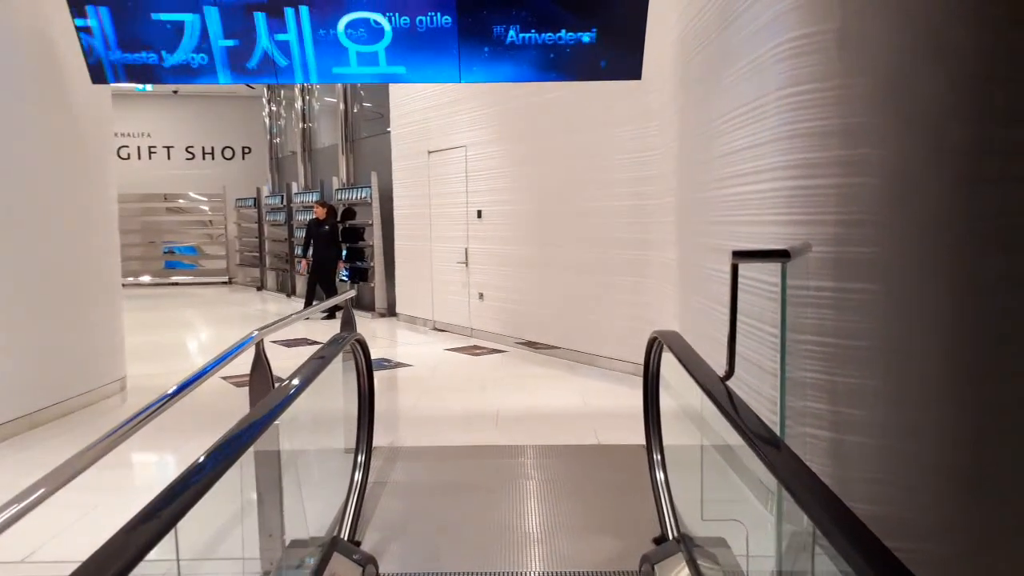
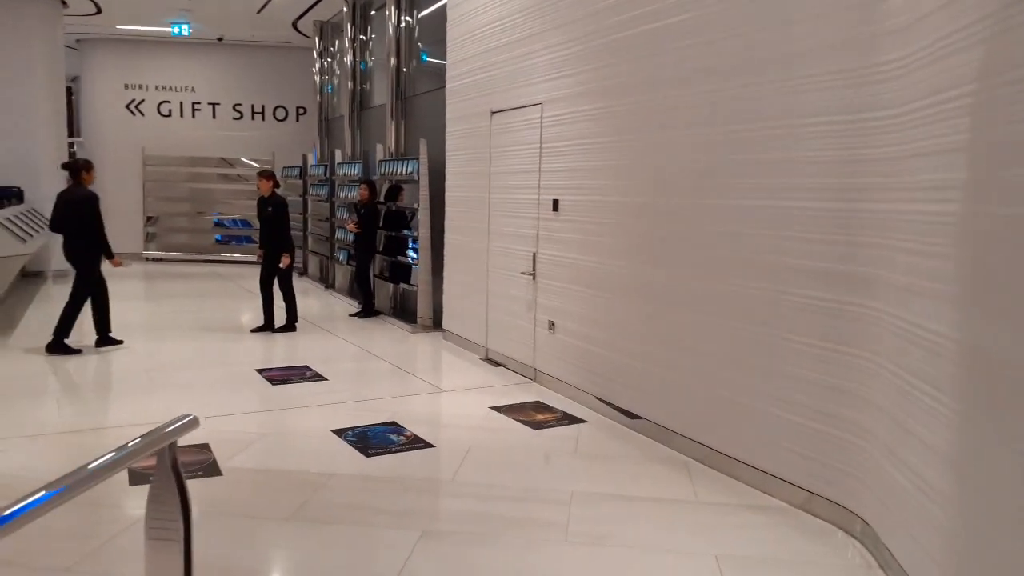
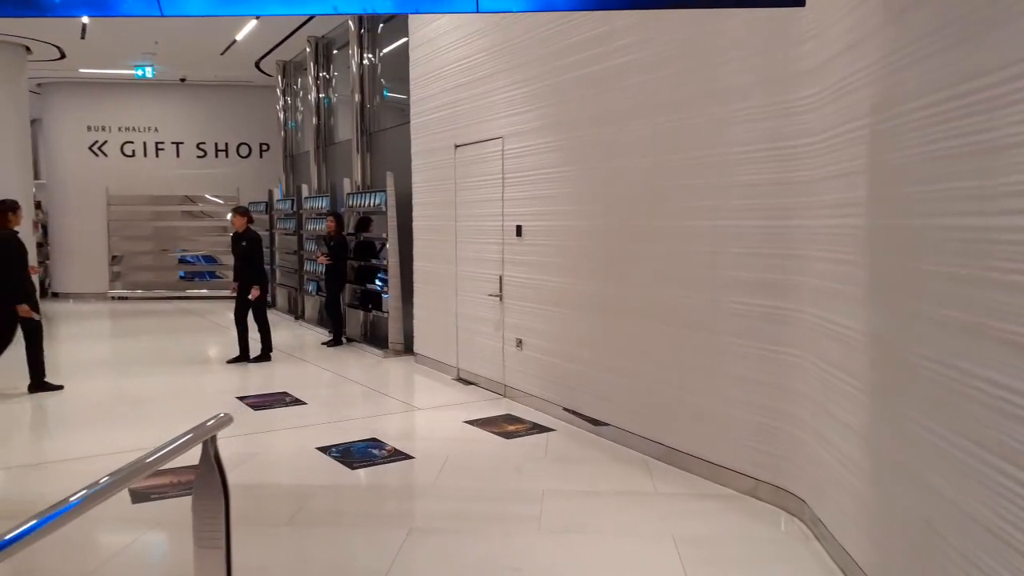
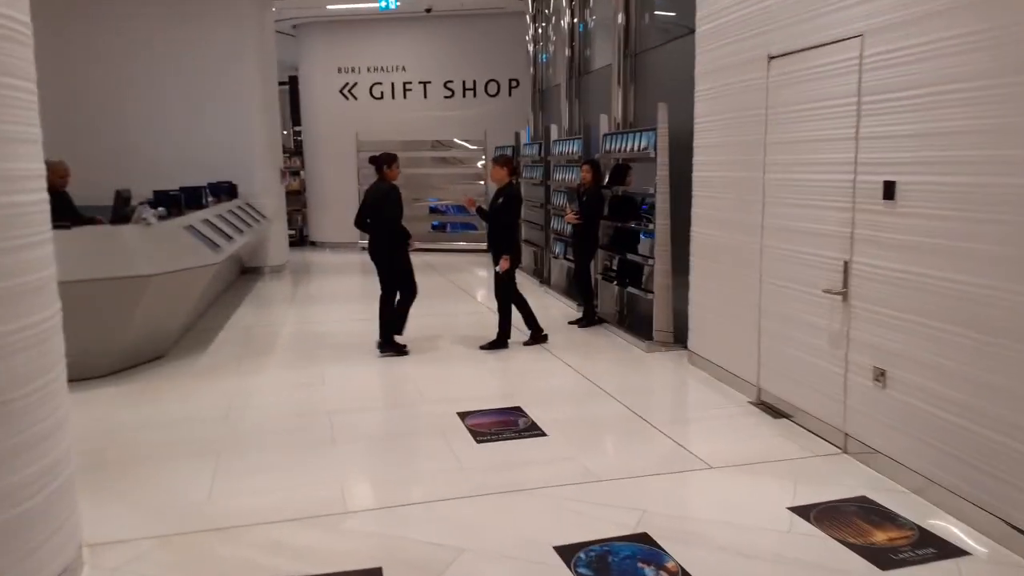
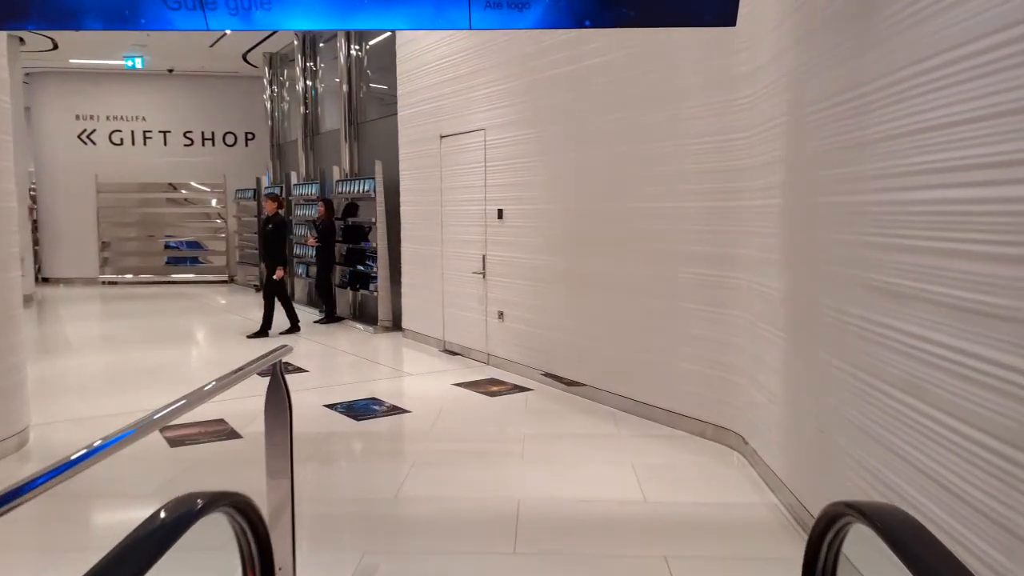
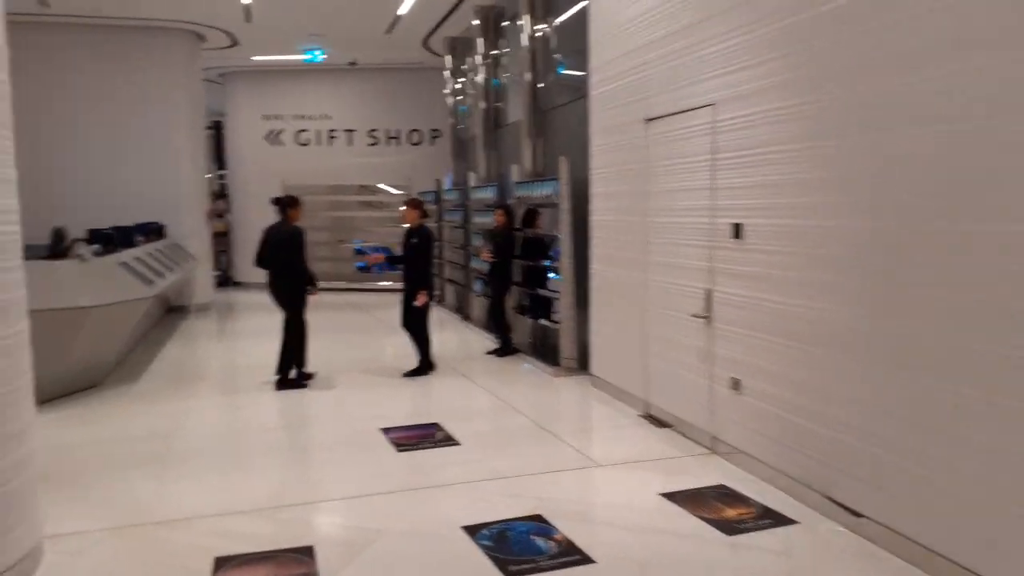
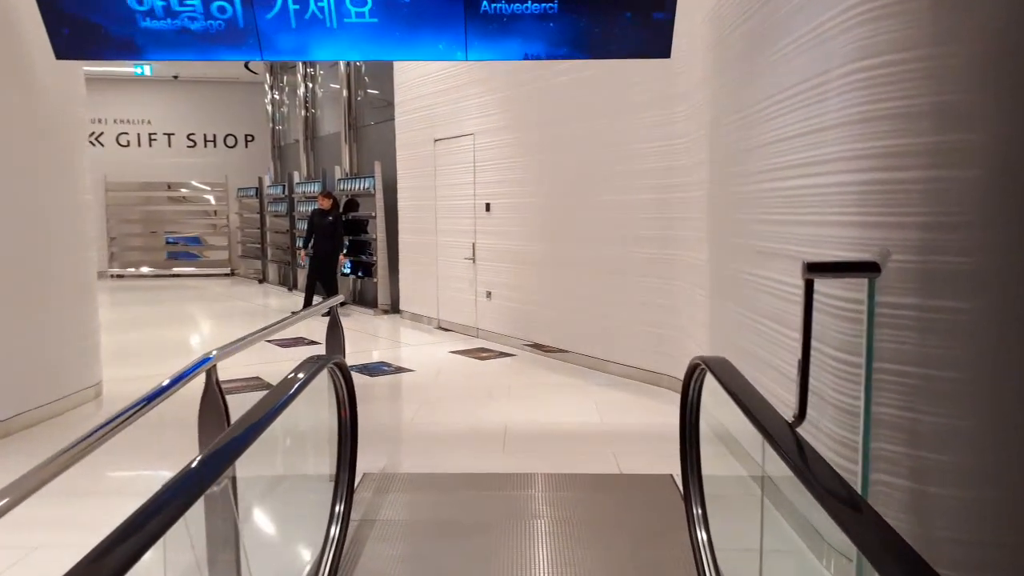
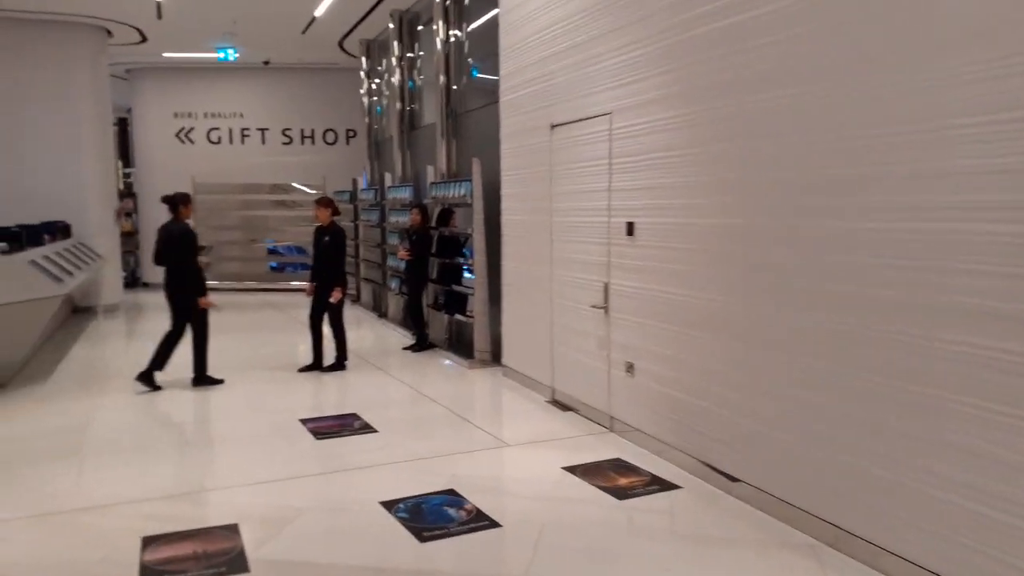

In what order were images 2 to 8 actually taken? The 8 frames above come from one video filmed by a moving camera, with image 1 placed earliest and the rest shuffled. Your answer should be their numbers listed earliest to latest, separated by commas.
7, 5, 3, 2, 8, 6, 4
